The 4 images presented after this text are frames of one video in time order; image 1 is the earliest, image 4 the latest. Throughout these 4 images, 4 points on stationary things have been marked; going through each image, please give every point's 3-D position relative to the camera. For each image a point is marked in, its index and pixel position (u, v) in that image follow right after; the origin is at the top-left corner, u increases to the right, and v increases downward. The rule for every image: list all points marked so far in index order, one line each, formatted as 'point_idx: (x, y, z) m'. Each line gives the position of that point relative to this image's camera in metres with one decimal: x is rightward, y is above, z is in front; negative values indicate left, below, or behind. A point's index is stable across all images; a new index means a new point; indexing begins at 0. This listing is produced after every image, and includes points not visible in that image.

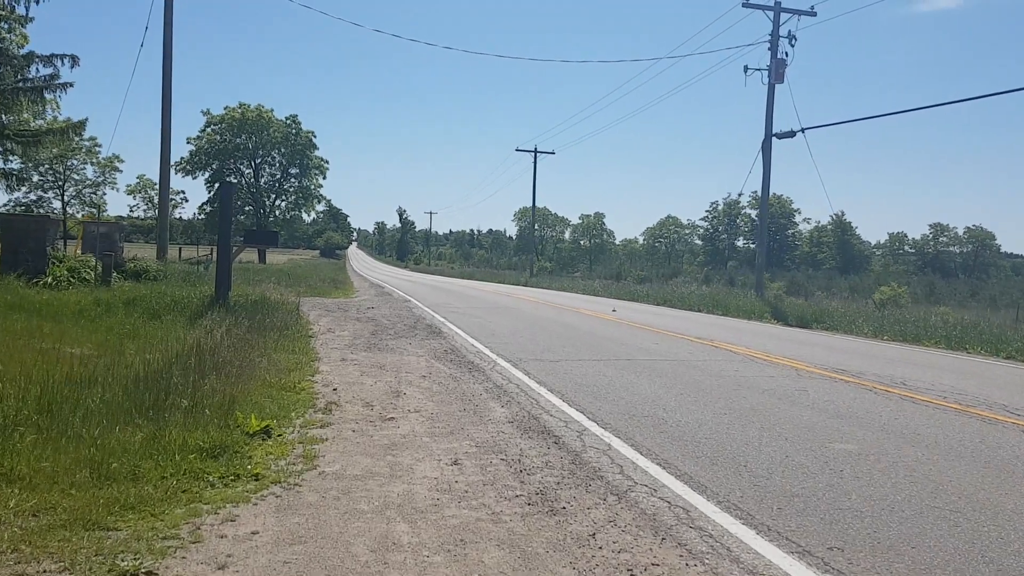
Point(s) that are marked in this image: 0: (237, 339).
0: (-2.9, -0.5, +10.1) m
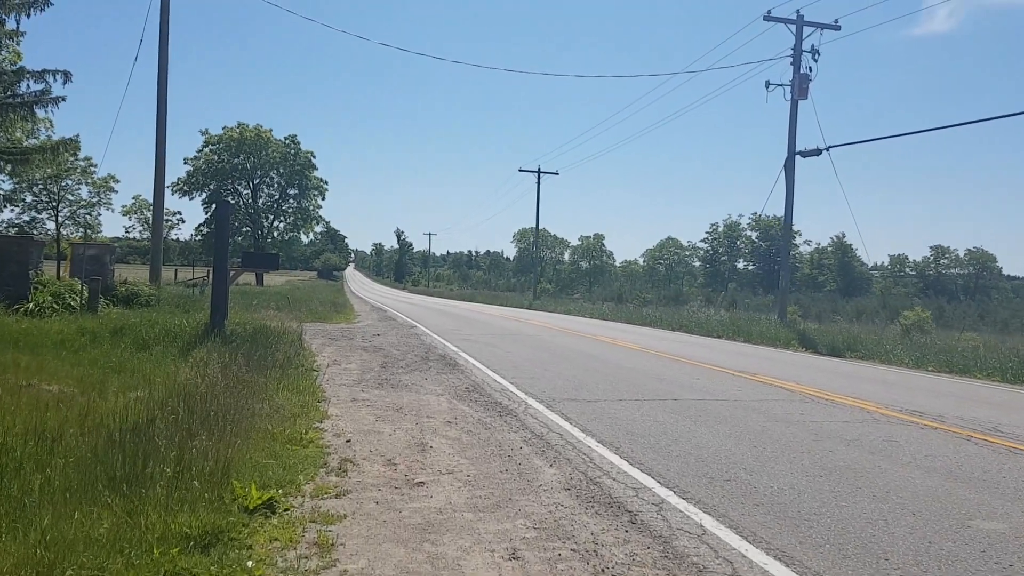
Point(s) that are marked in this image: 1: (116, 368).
0: (-2.5, -0.8, +8.8) m
1: (-5.1, -1.0, +12.6) m
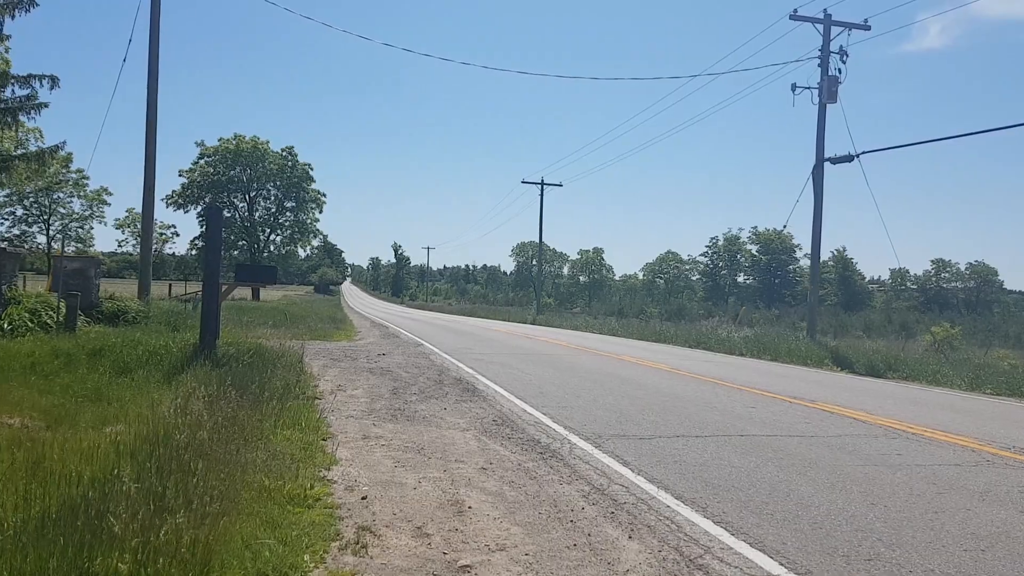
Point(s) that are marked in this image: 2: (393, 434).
0: (-2.2, -1.0, +7.3) m
1: (-4.8, -1.2, +11.0) m
2: (-1.1, -1.3, +8.7) m
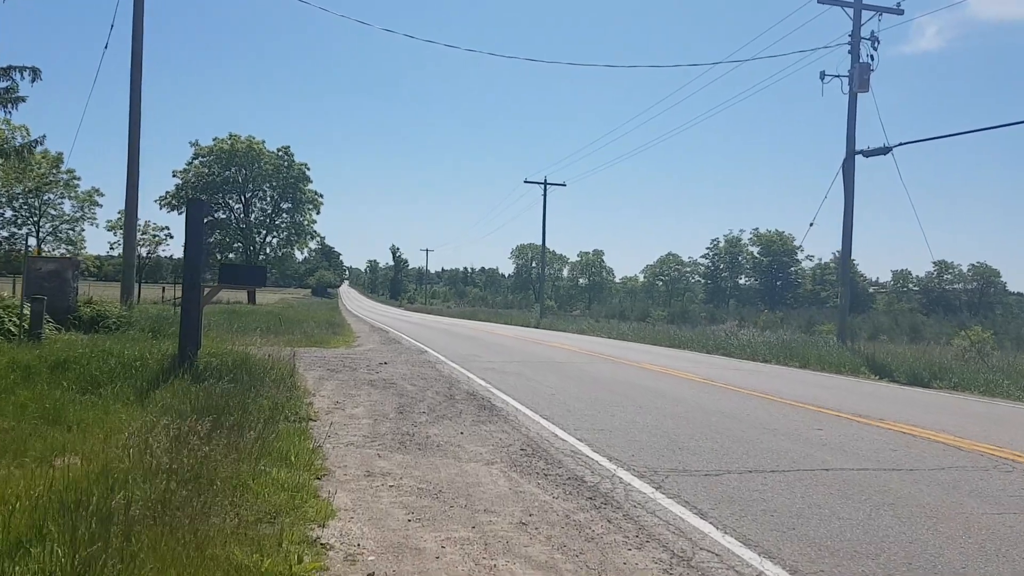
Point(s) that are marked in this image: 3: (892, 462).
0: (-1.9, -1.0, +5.7) m
1: (-4.5, -1.3, +9.4) m
2: (-0.8, -1.3, +7.1) m
3: (+3.1, -1.4, +7.8) m
